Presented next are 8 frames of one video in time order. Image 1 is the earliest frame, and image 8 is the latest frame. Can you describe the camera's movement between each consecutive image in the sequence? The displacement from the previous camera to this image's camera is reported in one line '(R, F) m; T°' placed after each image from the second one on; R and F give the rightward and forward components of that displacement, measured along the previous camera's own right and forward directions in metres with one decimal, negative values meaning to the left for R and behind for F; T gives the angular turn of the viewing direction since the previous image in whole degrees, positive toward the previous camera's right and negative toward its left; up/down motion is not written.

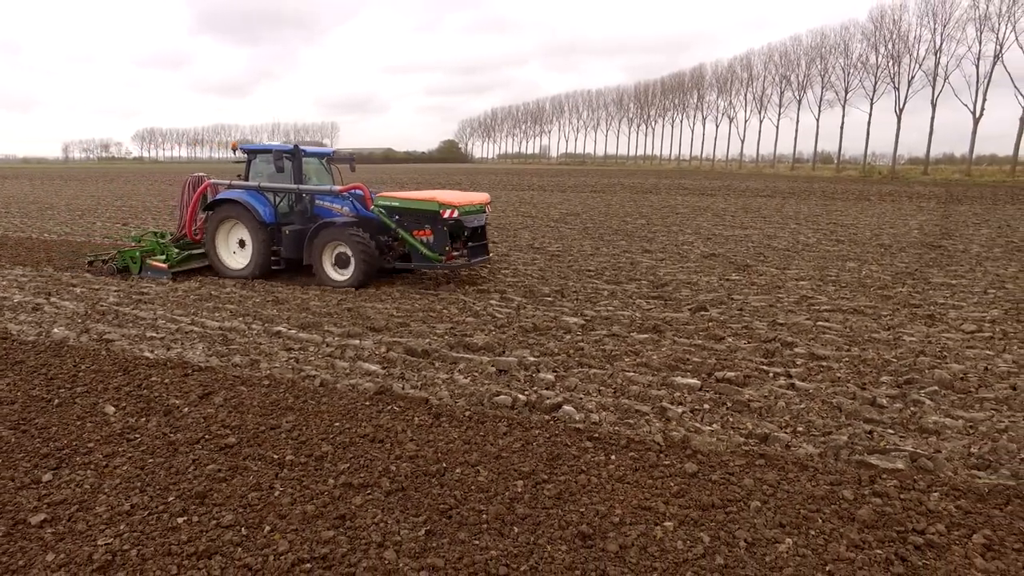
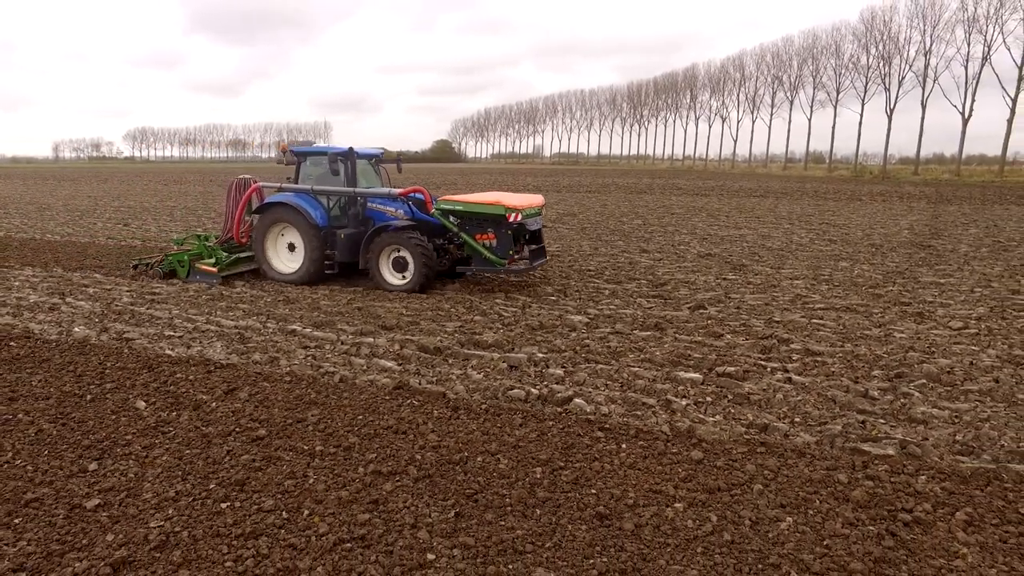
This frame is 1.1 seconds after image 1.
(-0.1, -0.2) m; +1°
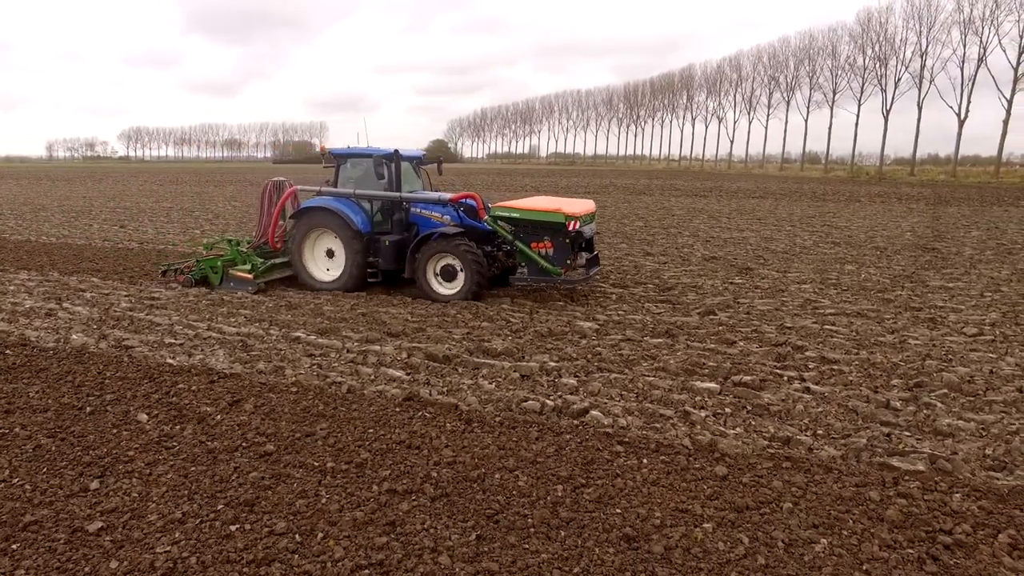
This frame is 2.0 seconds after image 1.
(-0.1, +0.1) m; 0°
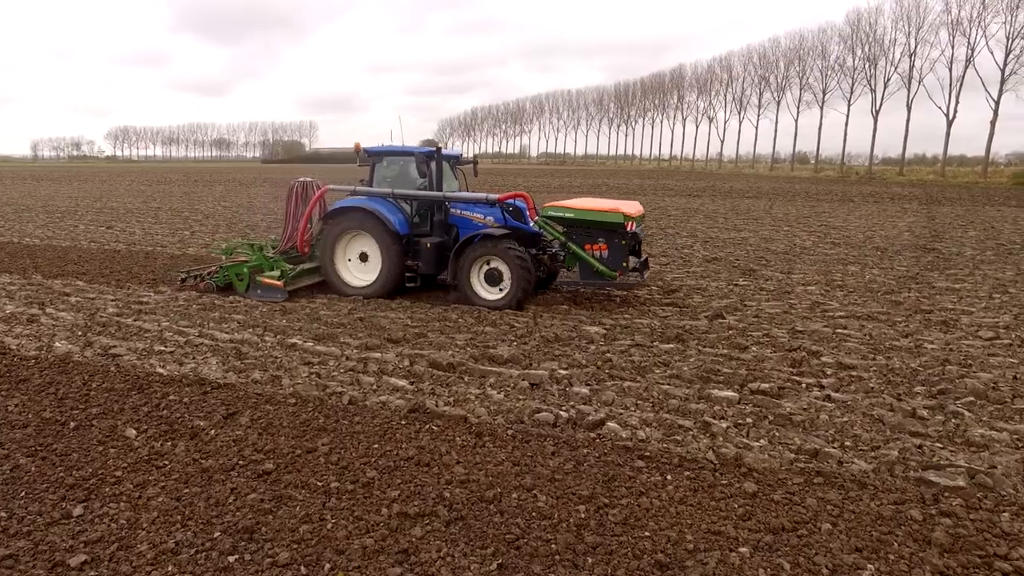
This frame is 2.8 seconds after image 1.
(-0.1, +0.2) m; +1°
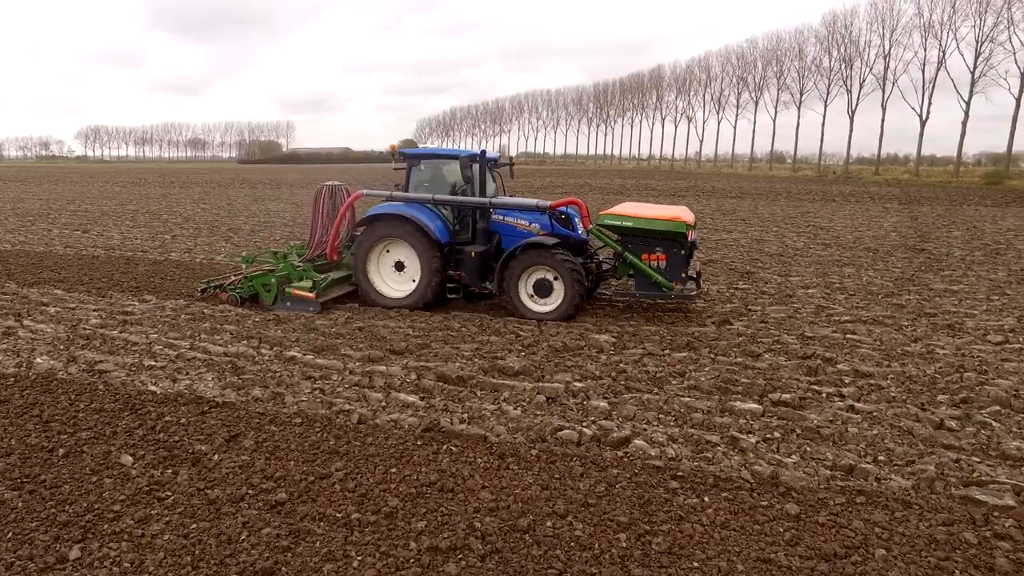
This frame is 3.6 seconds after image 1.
(-0.3, +0.2) m; +2°
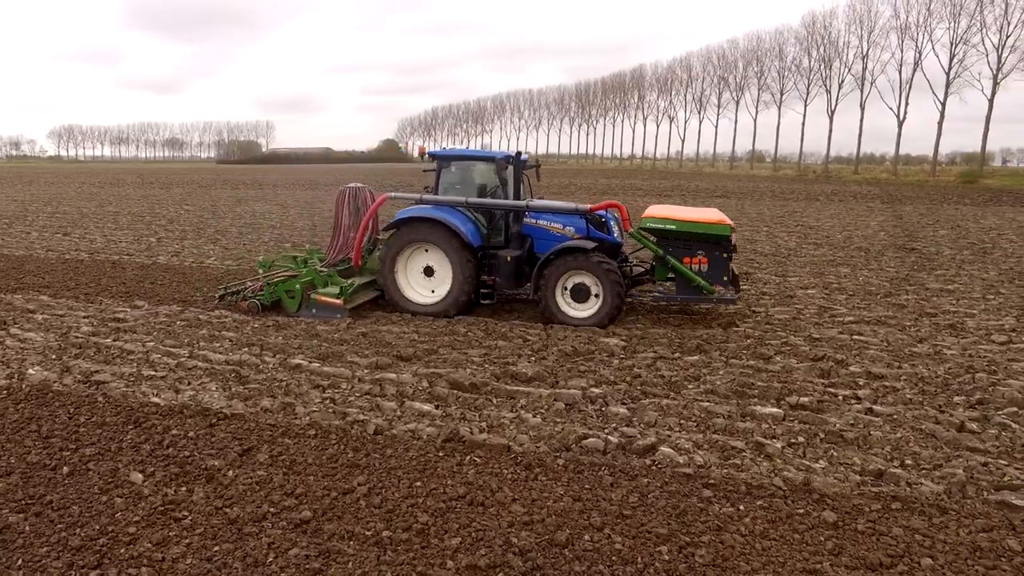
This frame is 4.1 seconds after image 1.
(-0.3, +0.1) m; +2°
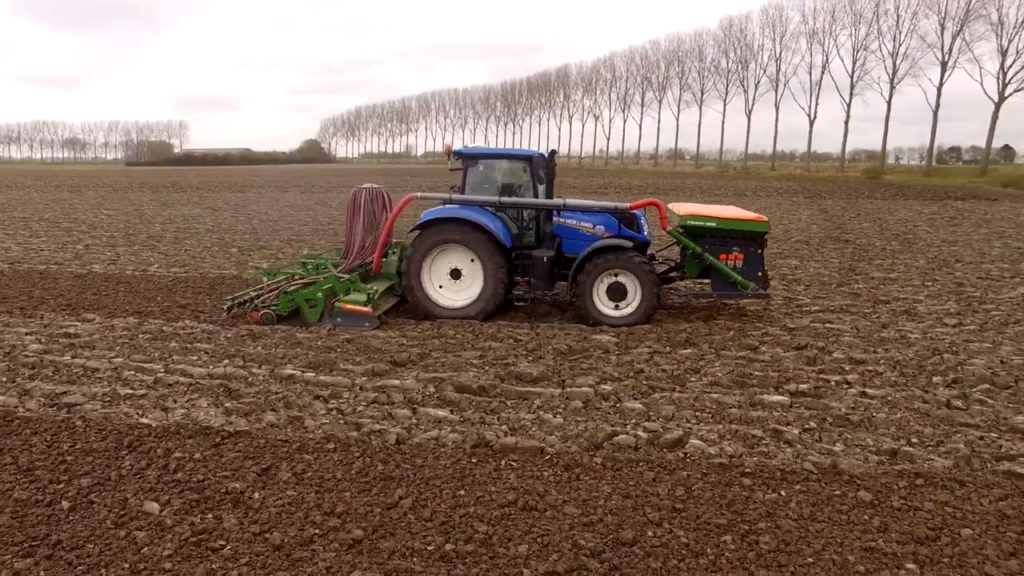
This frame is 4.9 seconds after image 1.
(-0.6, +0.1) m; +7°
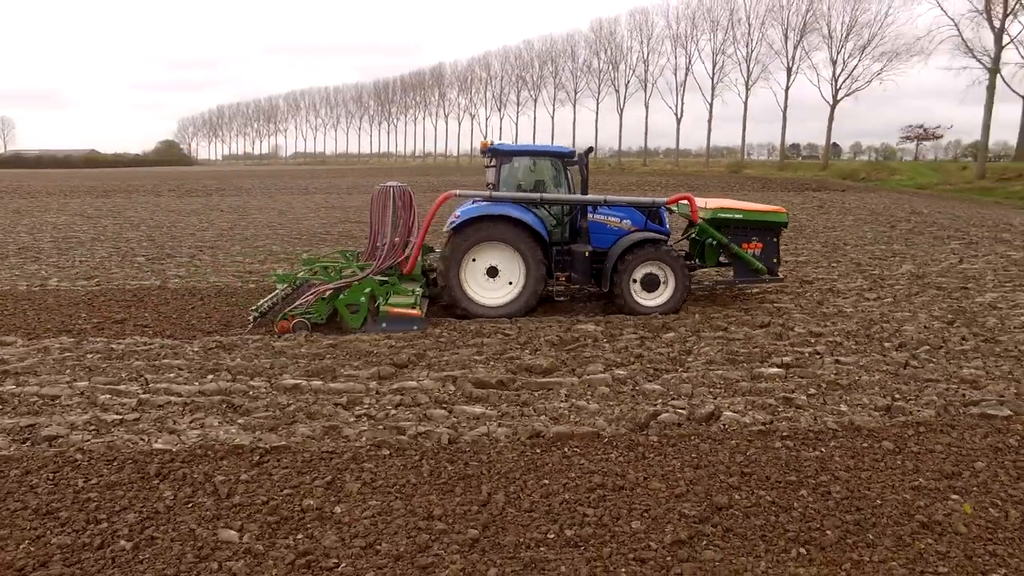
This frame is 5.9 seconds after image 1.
(-1.0, 0.0) m; +11°
